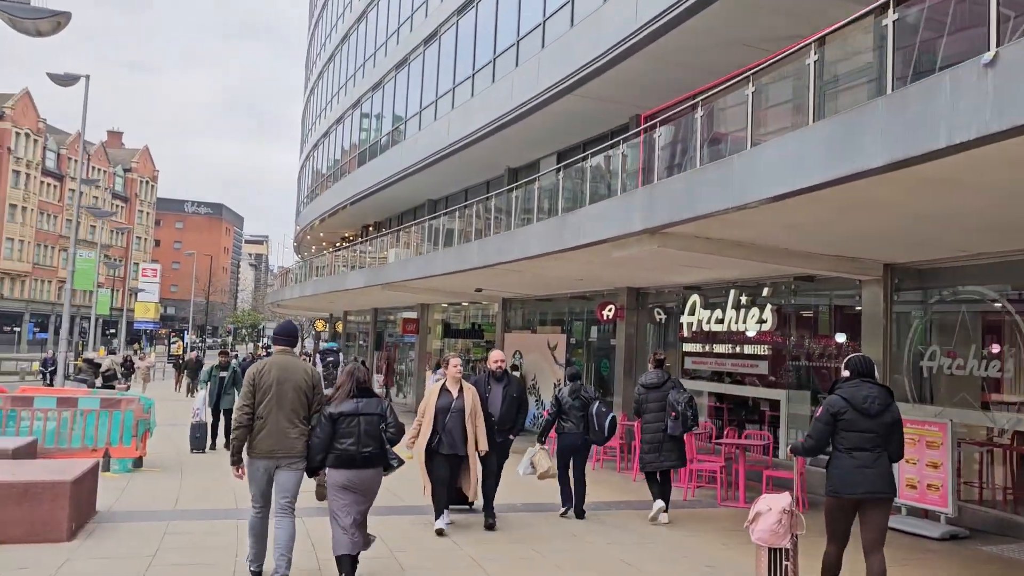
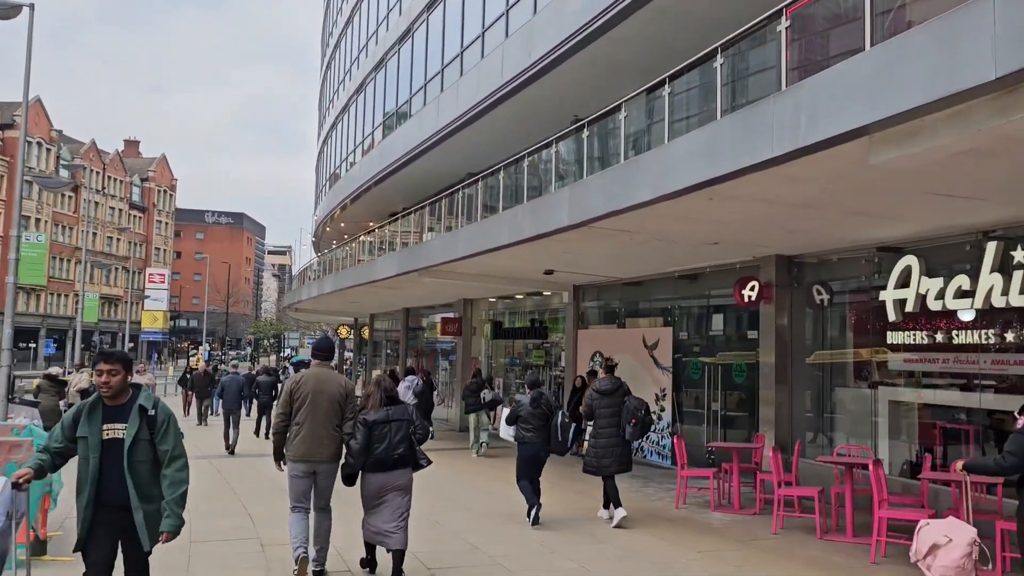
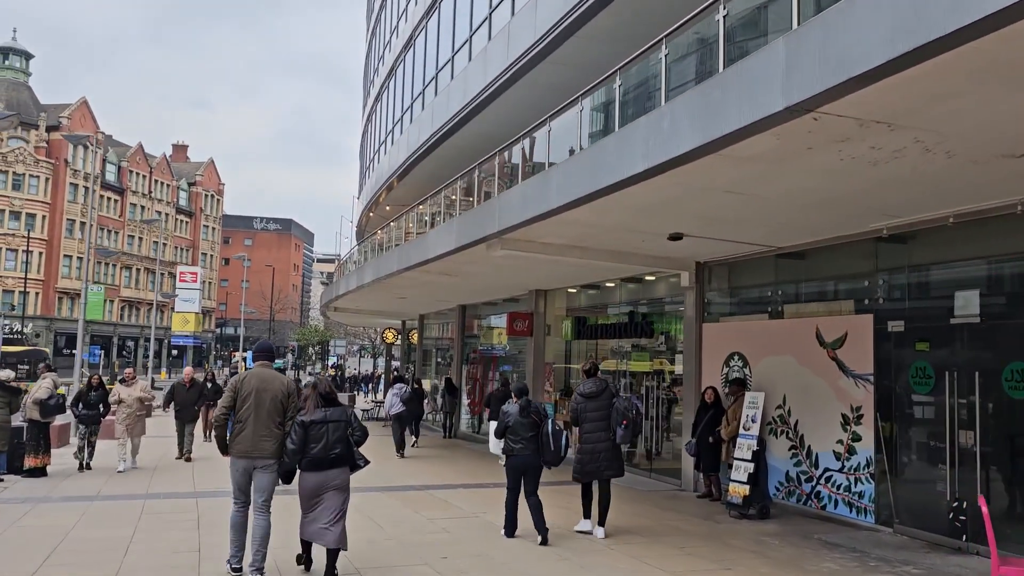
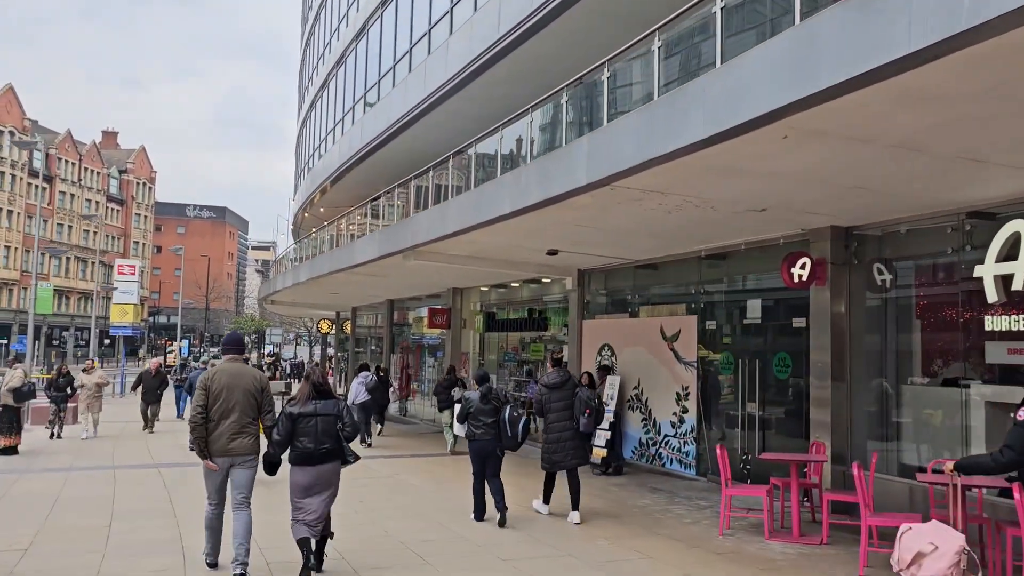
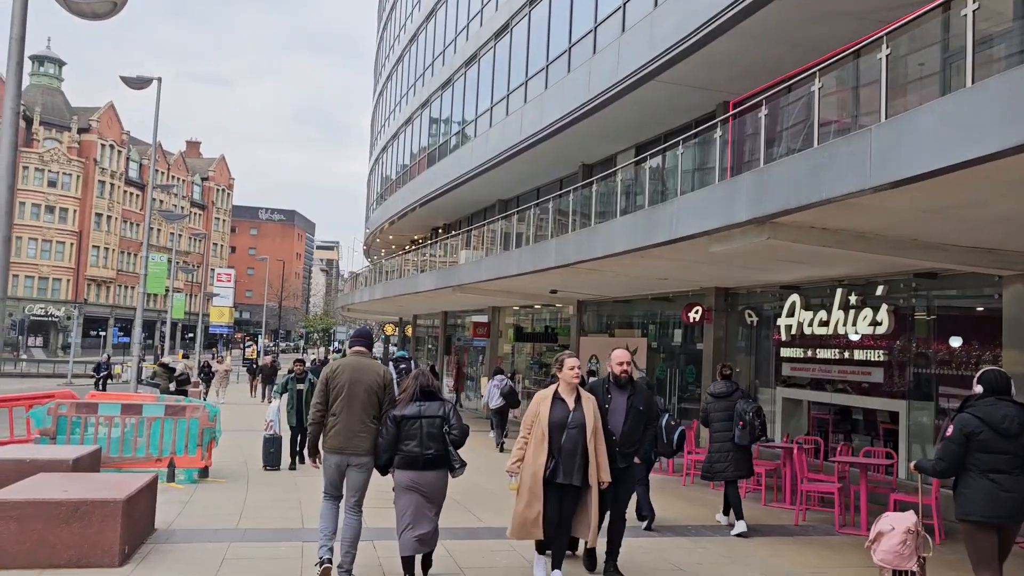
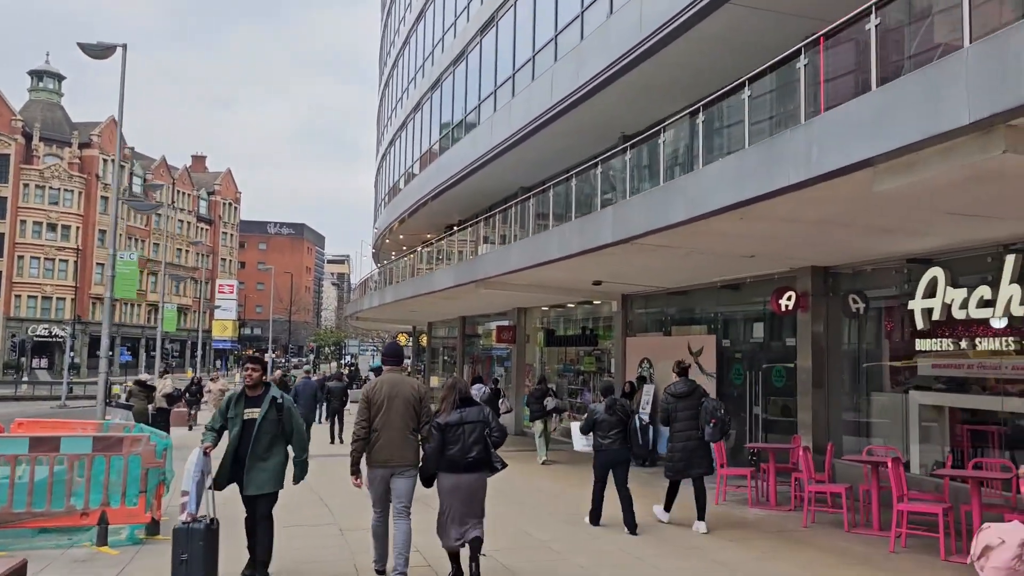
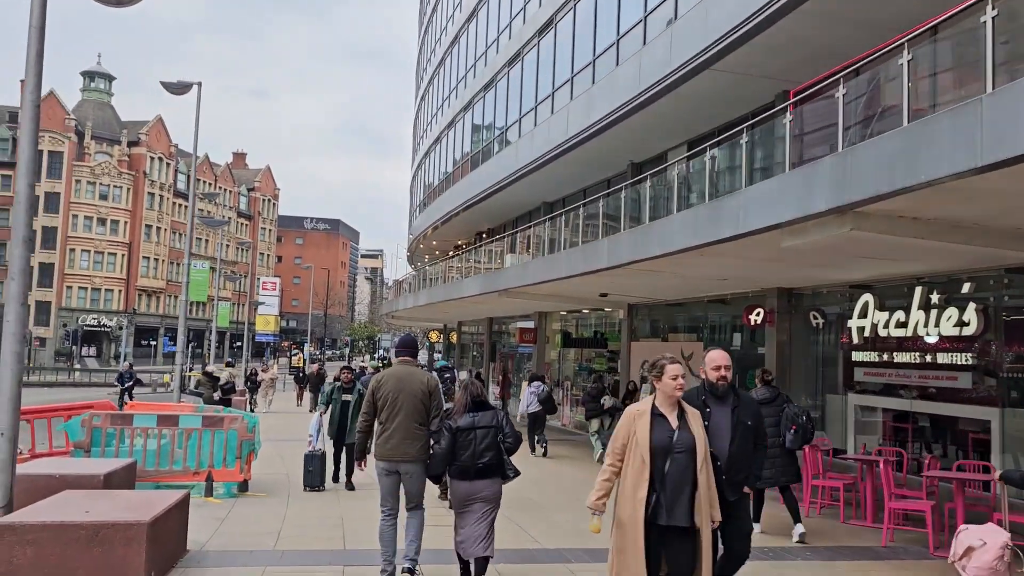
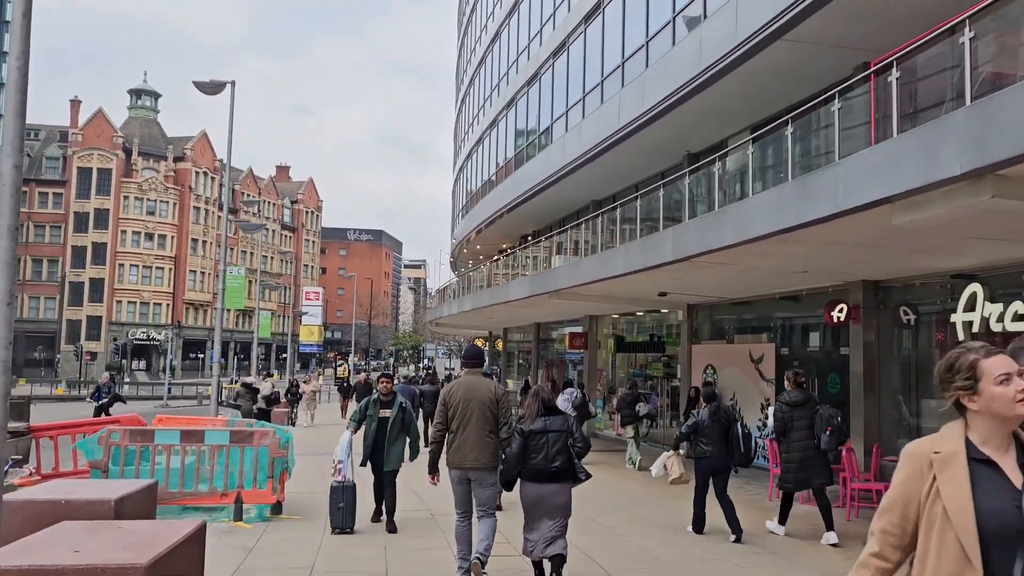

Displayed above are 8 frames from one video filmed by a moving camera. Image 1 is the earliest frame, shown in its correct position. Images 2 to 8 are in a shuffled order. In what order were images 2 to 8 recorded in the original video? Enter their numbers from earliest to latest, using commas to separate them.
5, 7, 8, 6, 2, 4, 3
